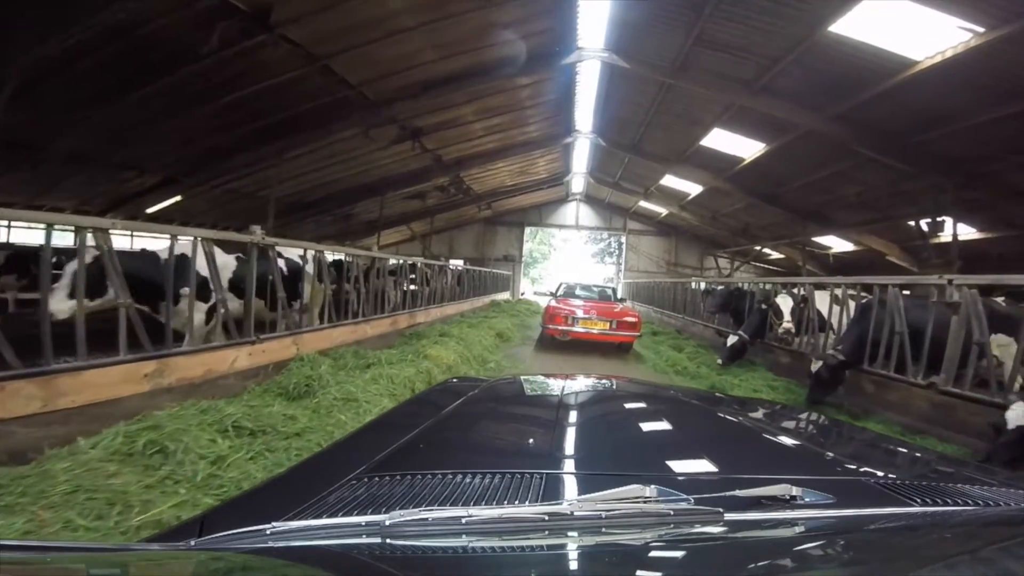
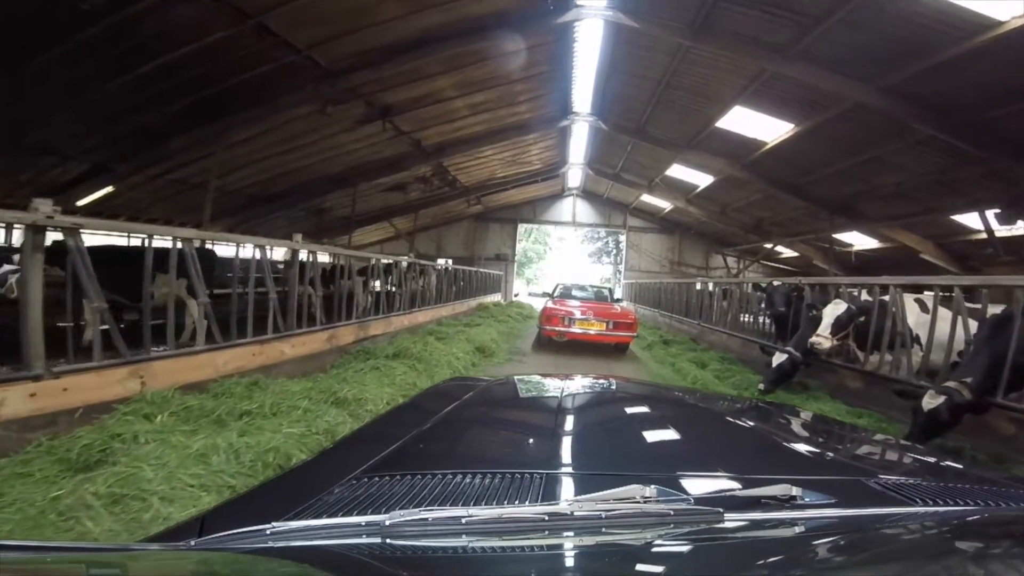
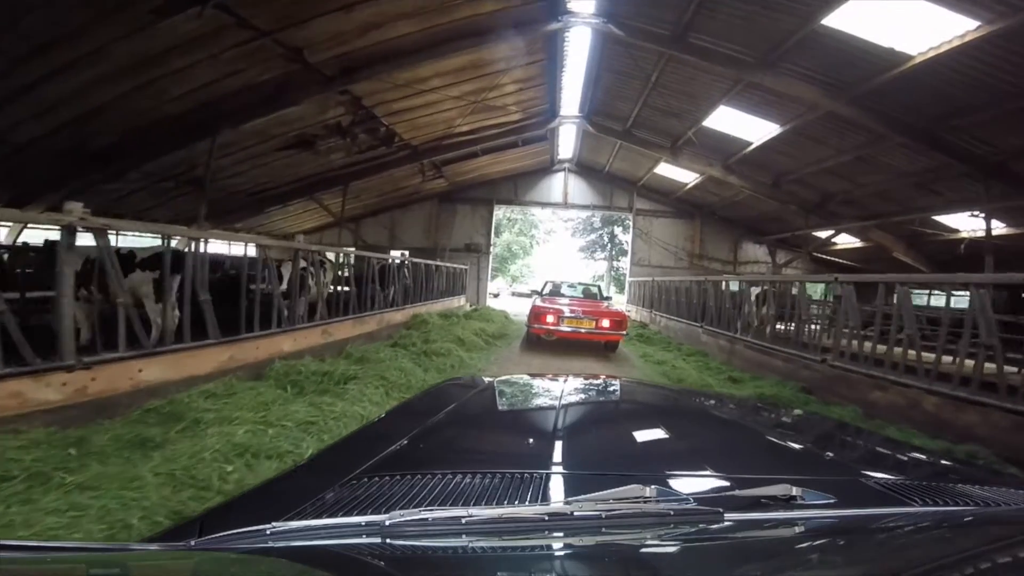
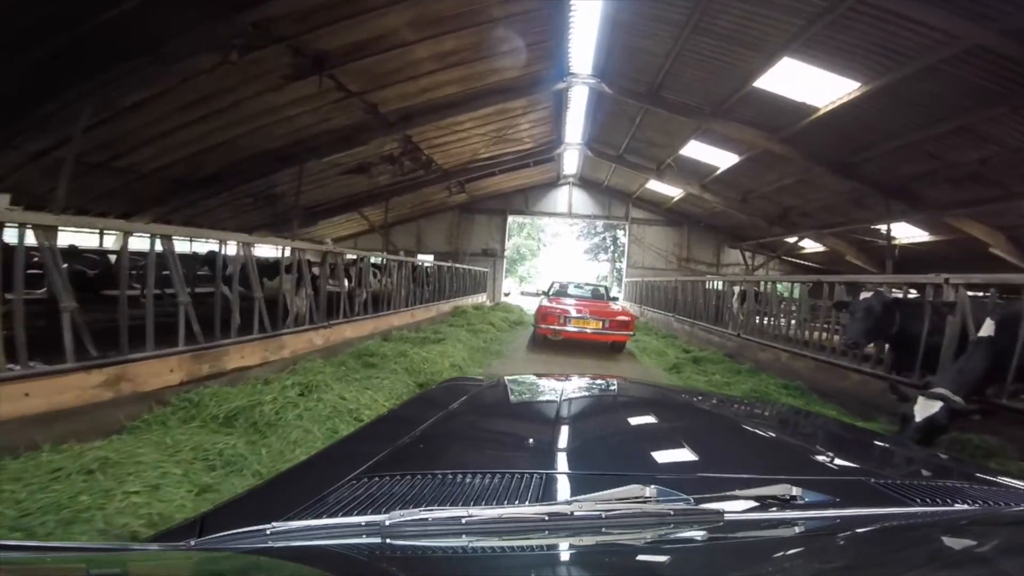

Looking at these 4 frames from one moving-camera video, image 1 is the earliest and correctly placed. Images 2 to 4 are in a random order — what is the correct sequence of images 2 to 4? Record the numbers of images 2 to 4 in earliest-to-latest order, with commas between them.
2, 4, 3
